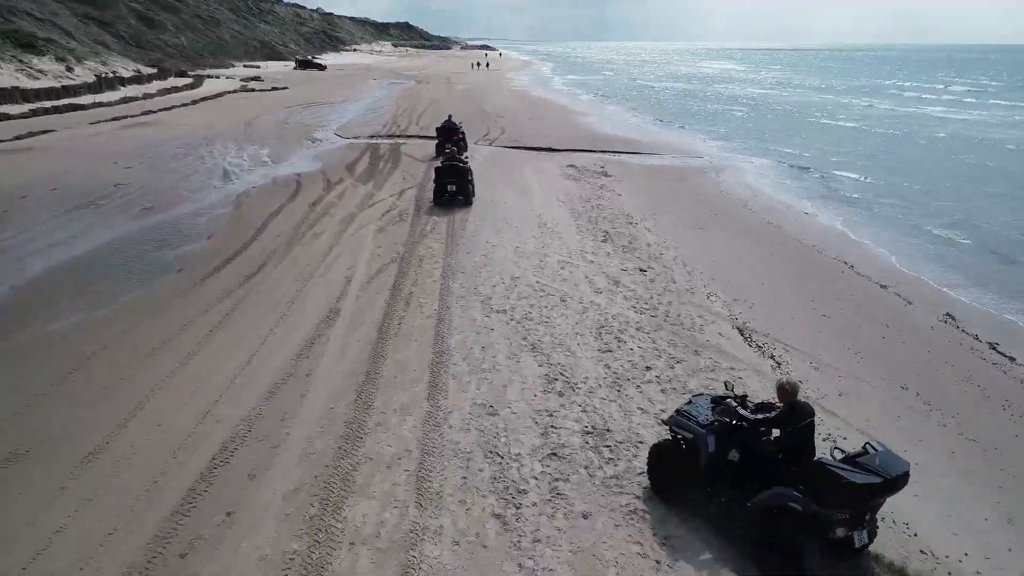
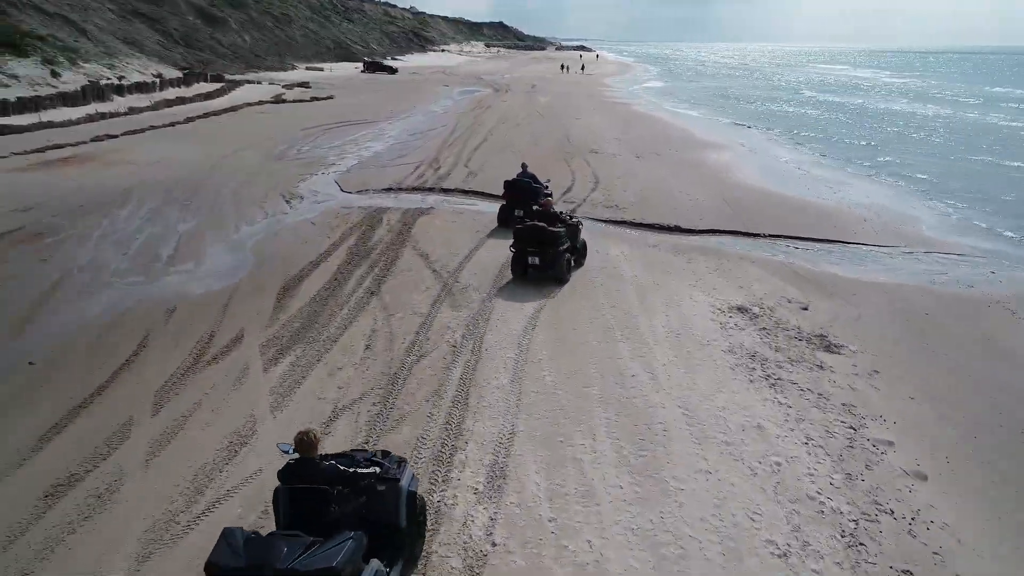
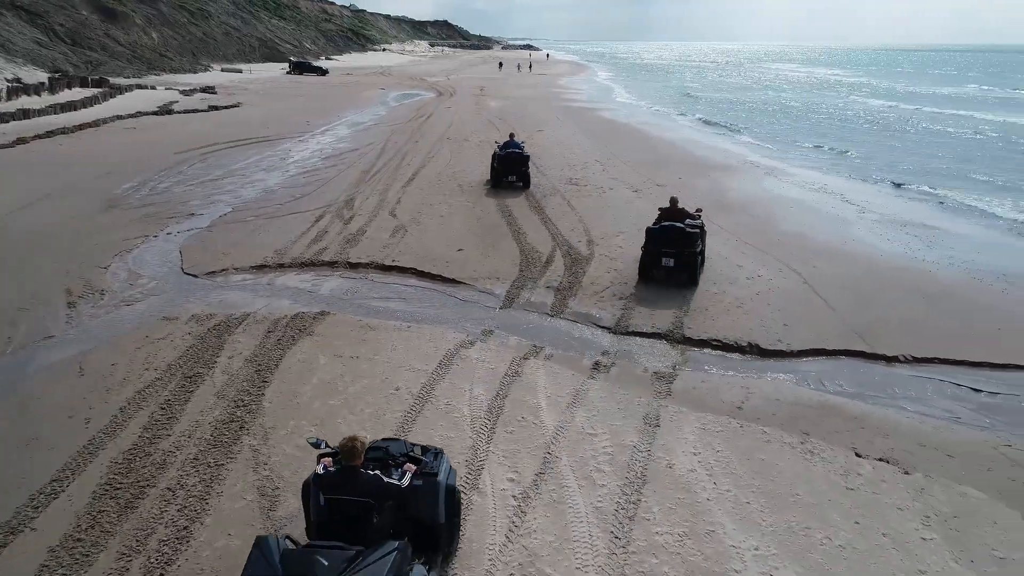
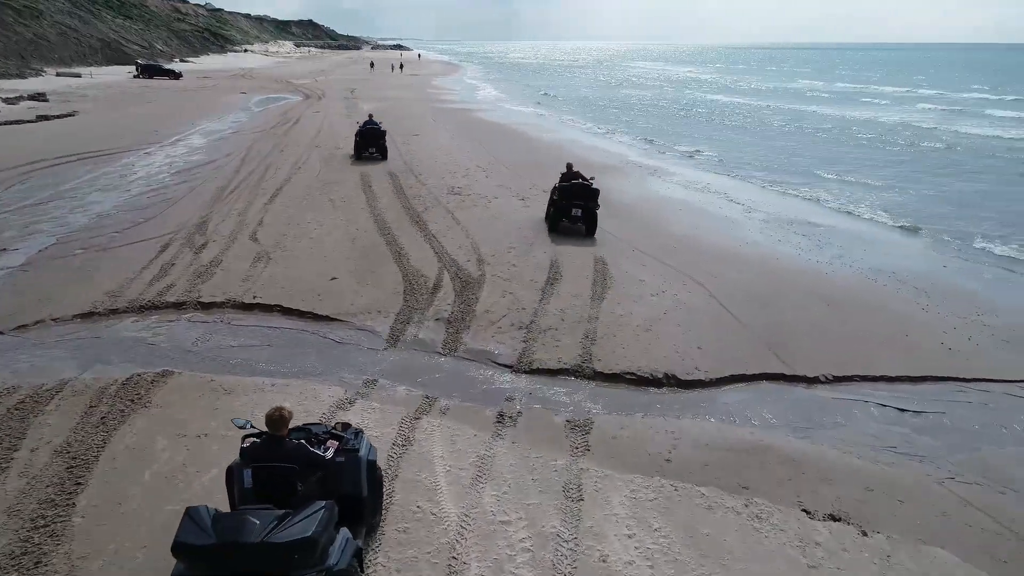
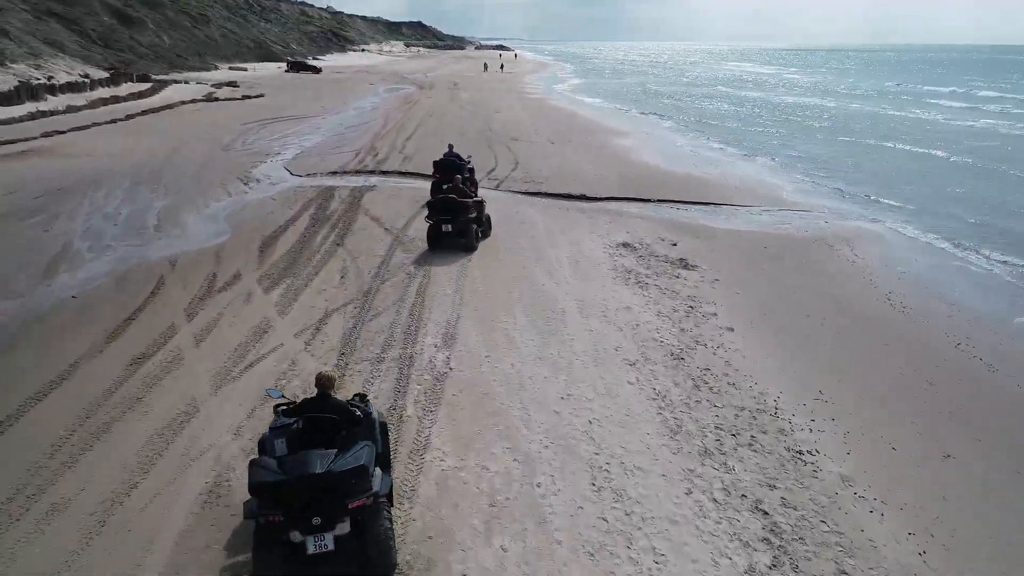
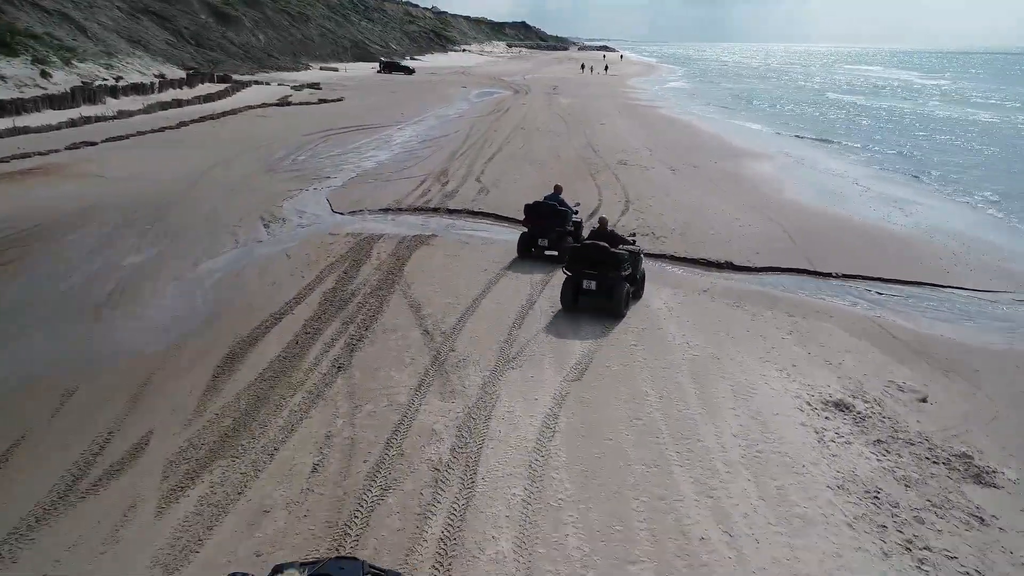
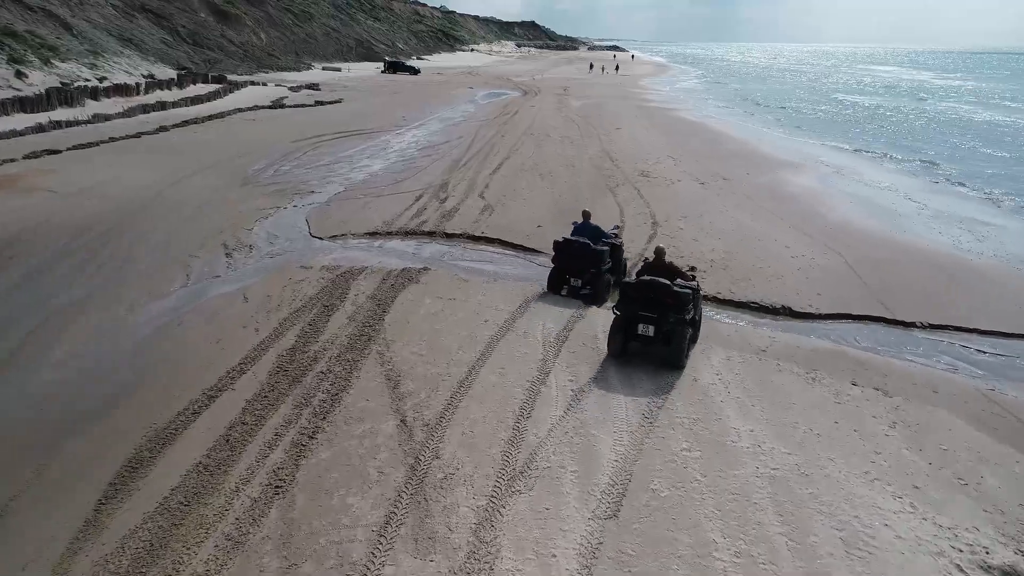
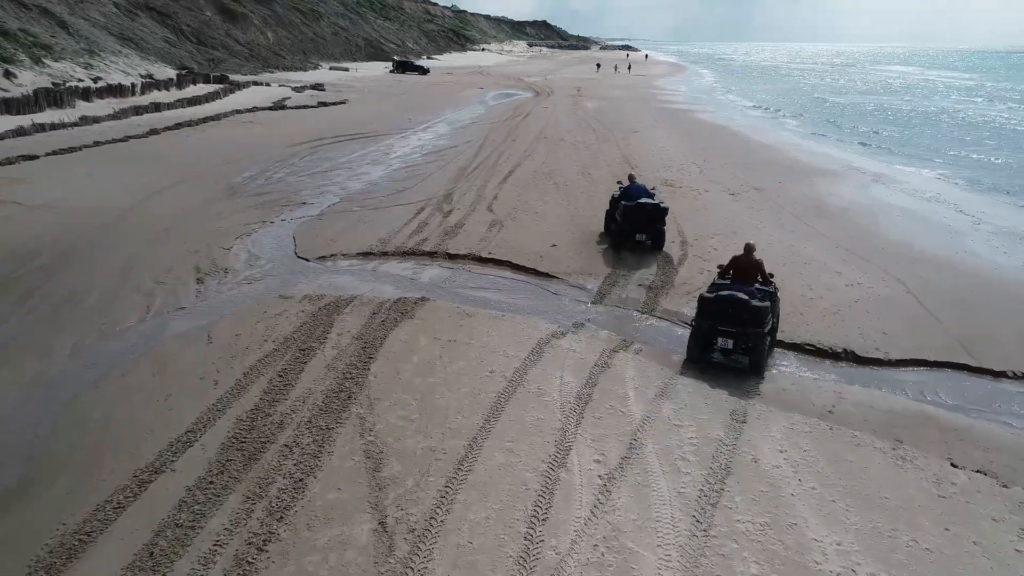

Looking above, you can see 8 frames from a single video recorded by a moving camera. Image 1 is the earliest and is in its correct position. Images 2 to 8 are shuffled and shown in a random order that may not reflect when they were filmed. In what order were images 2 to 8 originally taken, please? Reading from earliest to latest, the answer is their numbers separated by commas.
5, 2, 6, 7, 8, 3, 4
